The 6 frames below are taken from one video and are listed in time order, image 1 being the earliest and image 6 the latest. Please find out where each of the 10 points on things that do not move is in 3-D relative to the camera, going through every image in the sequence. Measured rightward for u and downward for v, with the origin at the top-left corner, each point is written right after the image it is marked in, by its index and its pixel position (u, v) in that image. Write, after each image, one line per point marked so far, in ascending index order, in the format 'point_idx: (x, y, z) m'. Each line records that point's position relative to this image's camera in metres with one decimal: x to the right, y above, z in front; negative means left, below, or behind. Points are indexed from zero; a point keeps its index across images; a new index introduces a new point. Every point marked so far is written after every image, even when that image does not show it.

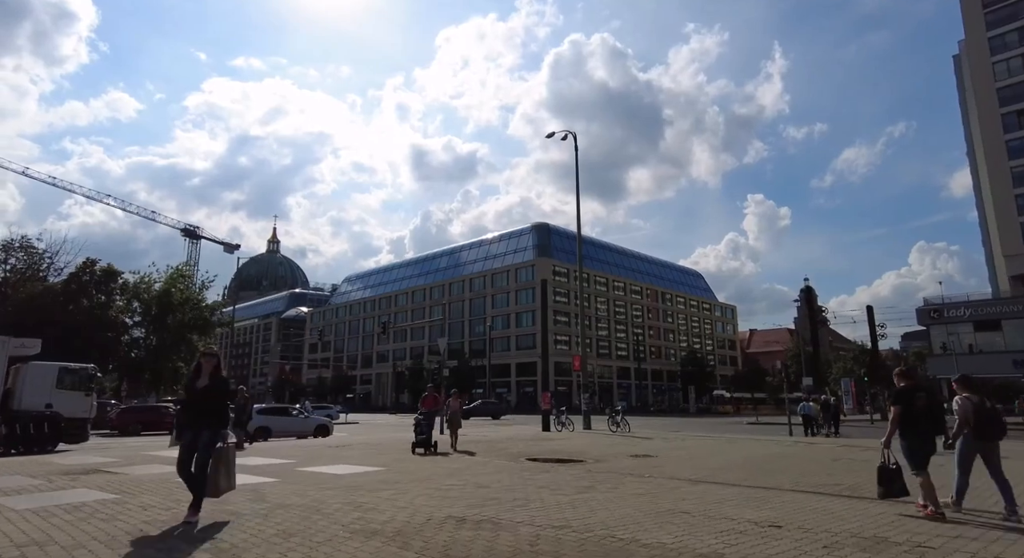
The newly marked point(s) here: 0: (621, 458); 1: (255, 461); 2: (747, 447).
0: (+2.4, -4.0, +13.4) m
1: (-5.1, -3.6, +12.2) m
2: (+6.2, -4.4, +16.0) m
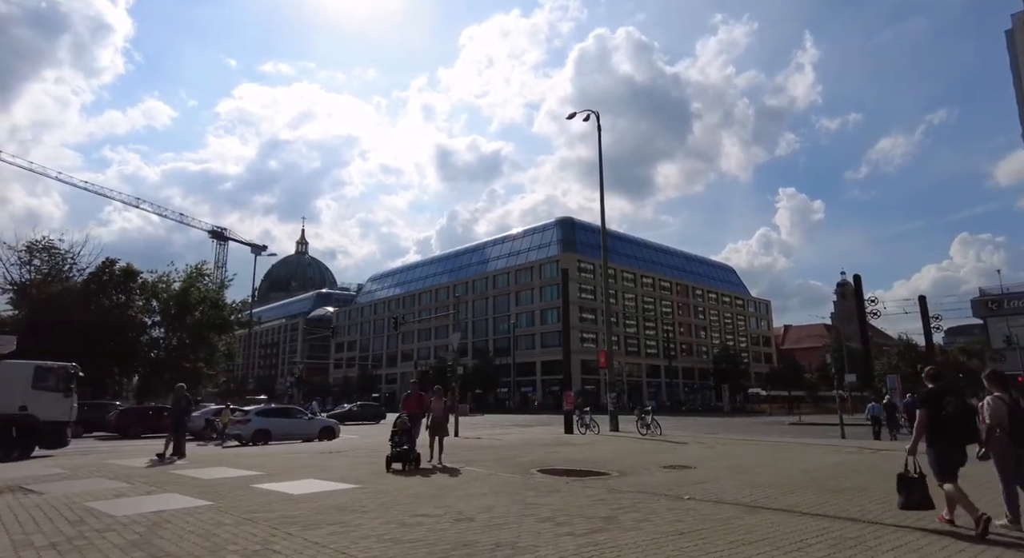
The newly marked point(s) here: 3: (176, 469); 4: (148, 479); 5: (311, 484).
0: (+2.5, -3.5, +11.2) m
1: (-5.0, -3.3, +10.3) m
2: (+6.5, -4.0, +13.6) m
3: (-6.0, -3.4, +10.9) m
4: (-5.6, -3.1, +9.4) m
5: (-3.0, -3.0, +9.0) m
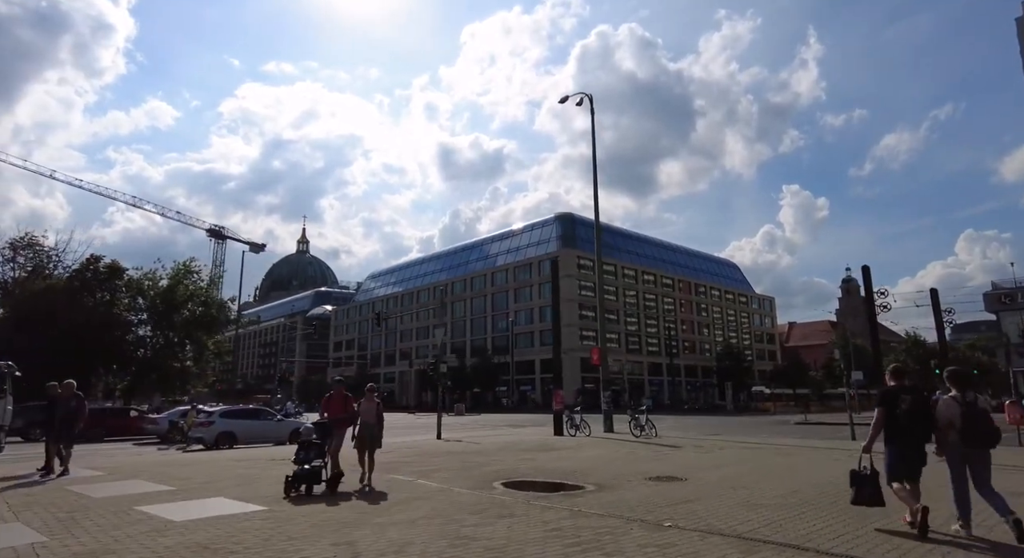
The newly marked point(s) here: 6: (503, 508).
0: (+1.9, -3.2, +9.5) m
1: (-5.7, -3.0, +8.7) m
2: (+5.8, -3.6, +11.9) m
3: (-6.7, -3.1, +9.3) m
4: (-6.3, -2.8, +7.8) m
5: (-3.7, -2.7, +7.4) m
6: (-0.1, -2.8, +7.5) m
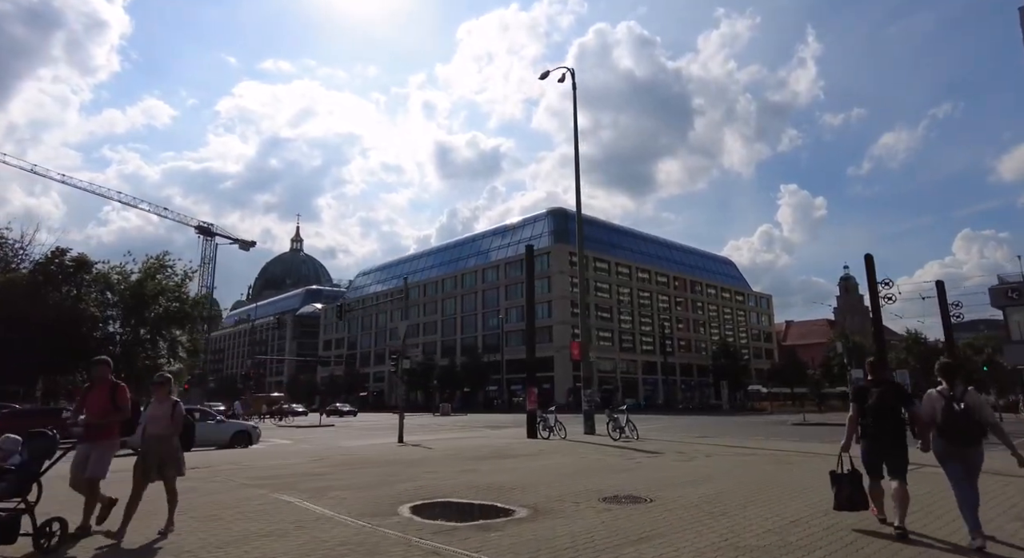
0: (+0.8, -2.7, +7.2) m
1: (-6.8, -2.5, +6.4) m
2: (+4.7, -3.2, +9.7) m
3: (-7.8, -2.7, +7.0) m
4: (-7.4, -2.3, +5.5) m
5: (-4.7, -2.3, +5.1) m
6: (-1.2, -2.3, +5.2) m
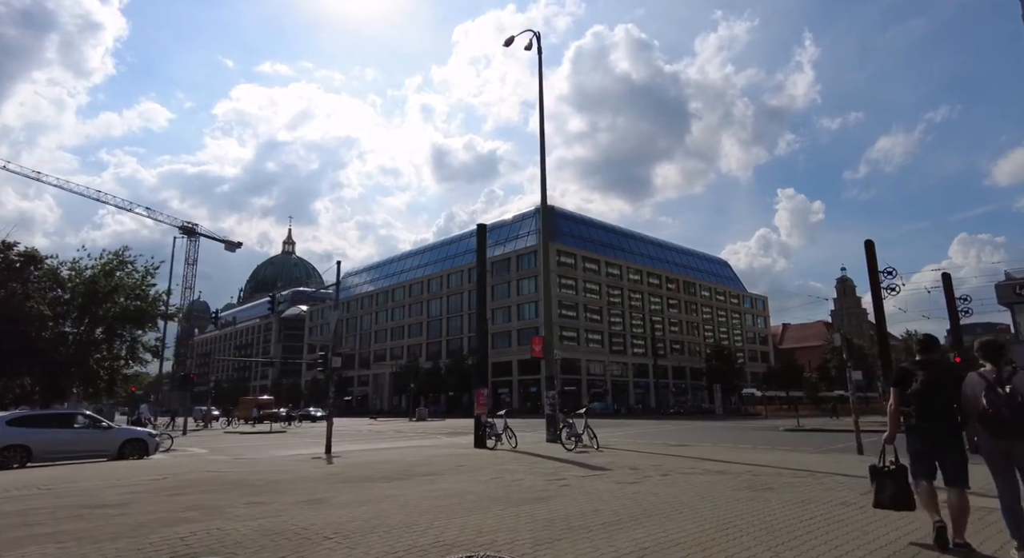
0: (-0.9, -2.1, +4.2) m
1: (-8.4, -1.9, +3.3) m
2: (+3.1, -2.6, +6.6) m
3: (-9.4, -2.0, +3.9) m
4: (-9.0, -1.7, +2.4) m
5: (-6.4, -1.6, +2.0) m
6: (-2.8, -1.7, +2.1) m
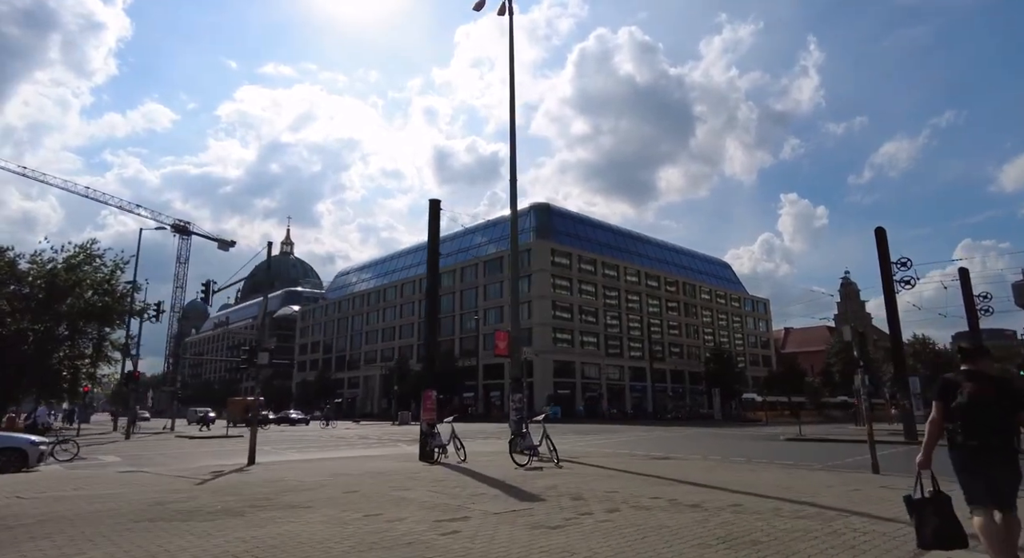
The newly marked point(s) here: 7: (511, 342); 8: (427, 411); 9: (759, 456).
0: (-2.2, -1.6, +1.4) m
1: (-9.8, -1.3, +0.6) m
2: (+1.8, -2.1, +3.8) m
3: (-10.7, -1.5, +1.2) m
4: (-10.4, -1.1, -0.3) m
5: (-7.7, -1.1, -0.7) m
6: (-4.2, -1.2, -0.6) m
7: (0.0, -2.0, +20.0) m
8: (-2.2, -3.6, +16.9) m
9: (+7.3, -5.1, +17.6) m
